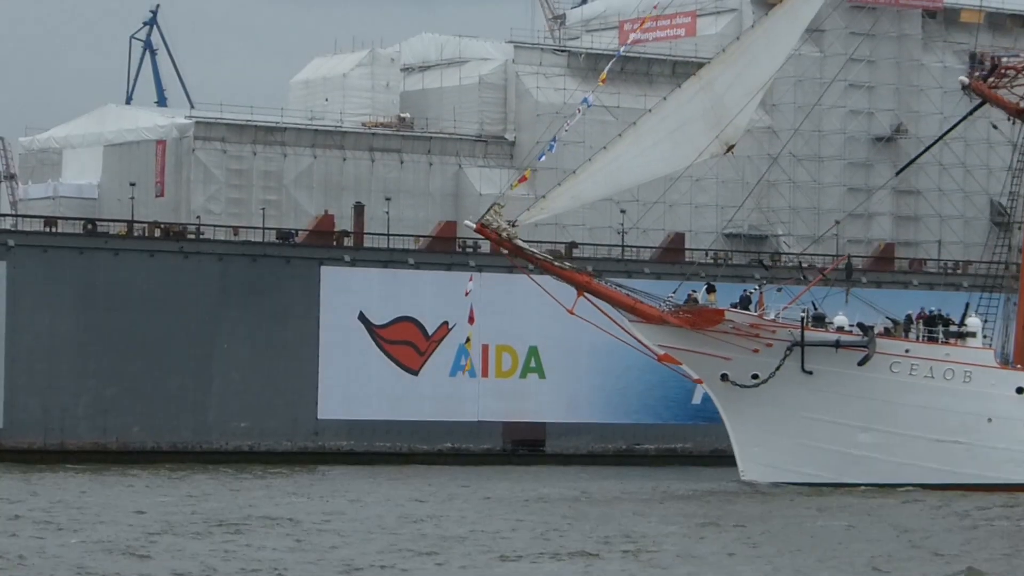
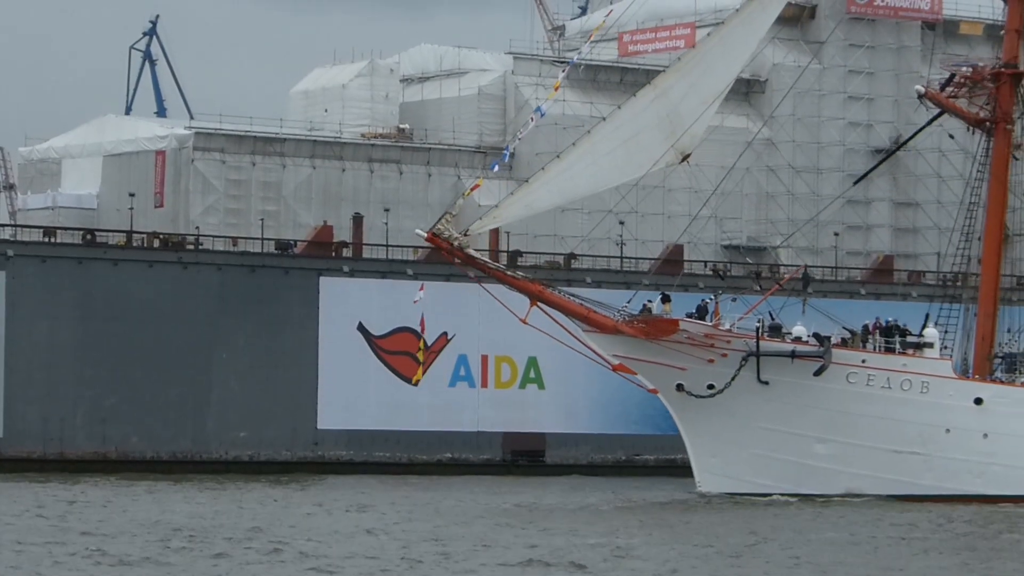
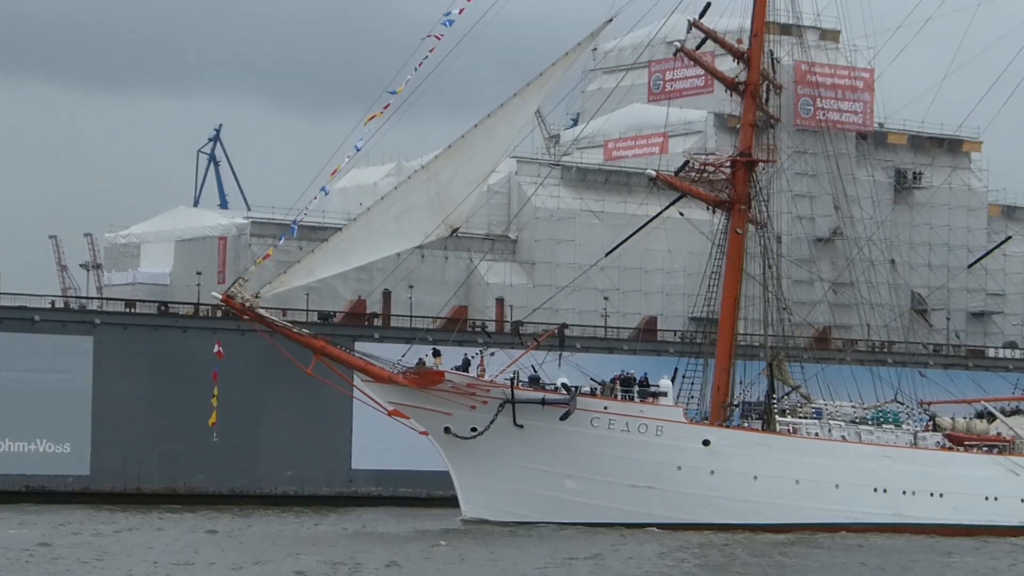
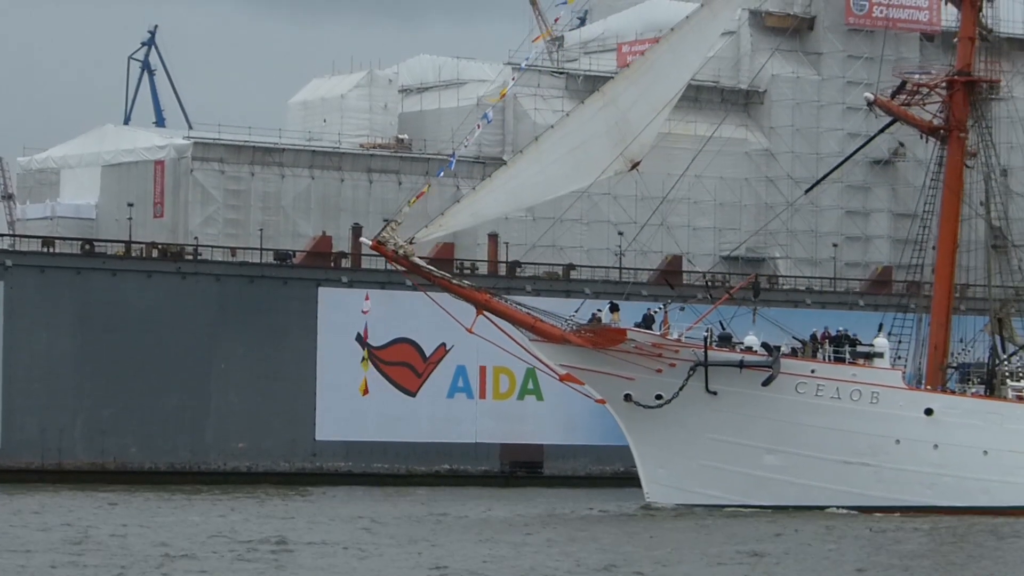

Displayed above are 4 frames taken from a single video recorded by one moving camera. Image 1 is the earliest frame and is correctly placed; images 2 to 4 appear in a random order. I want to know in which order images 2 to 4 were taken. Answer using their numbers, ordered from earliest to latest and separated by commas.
2, 4, 3
